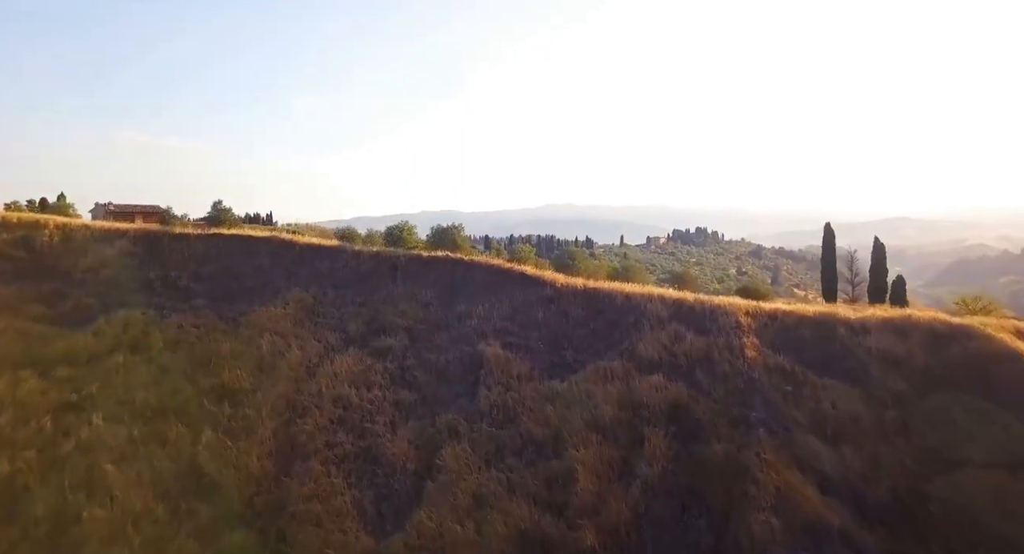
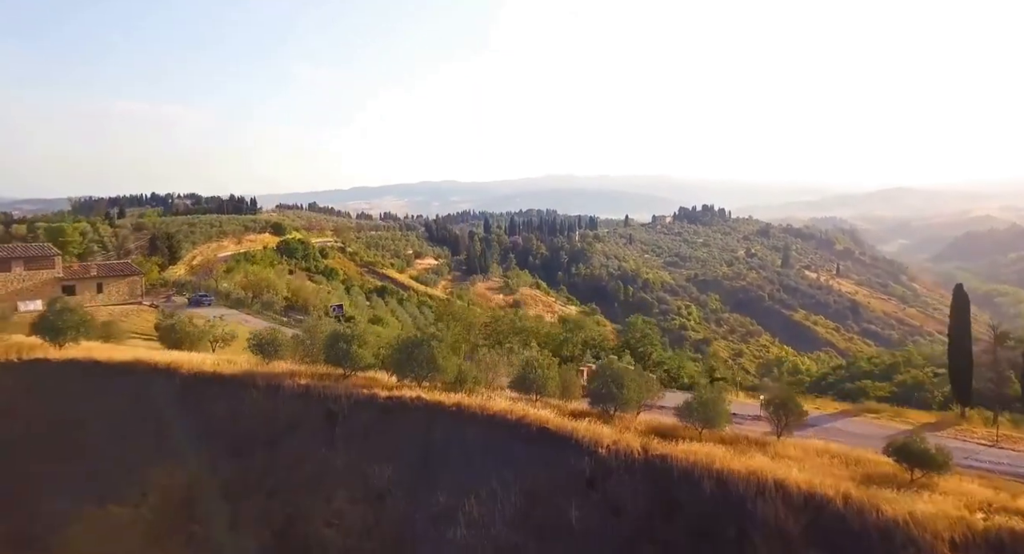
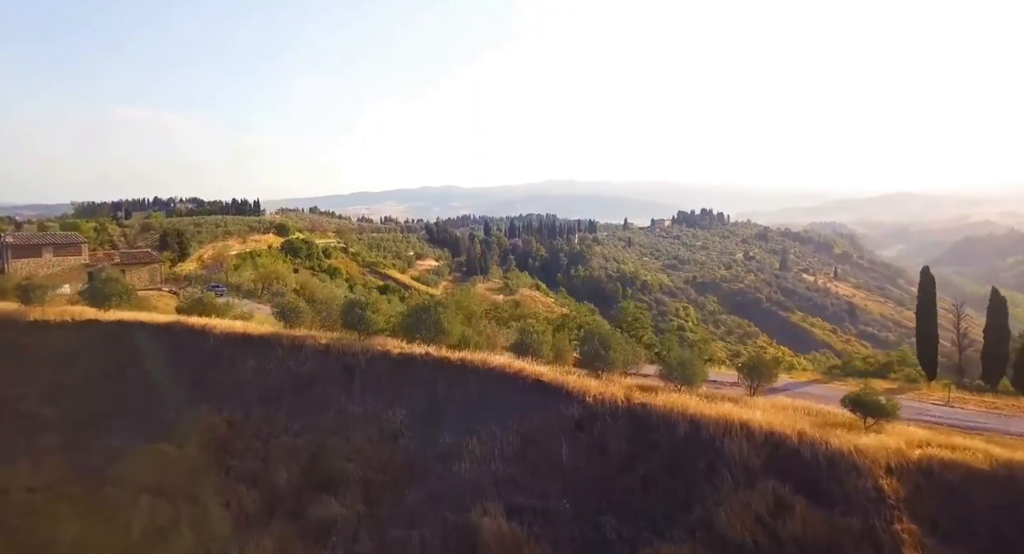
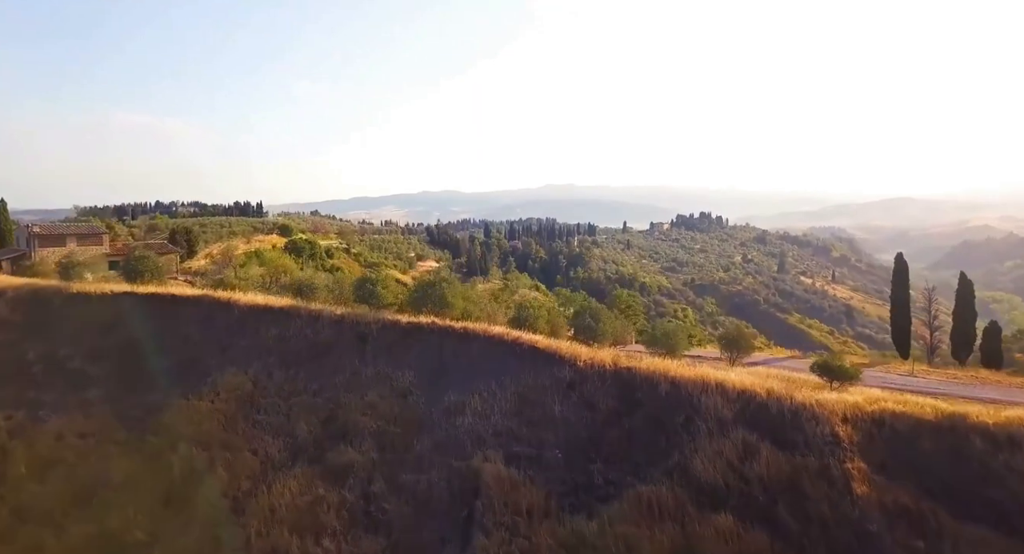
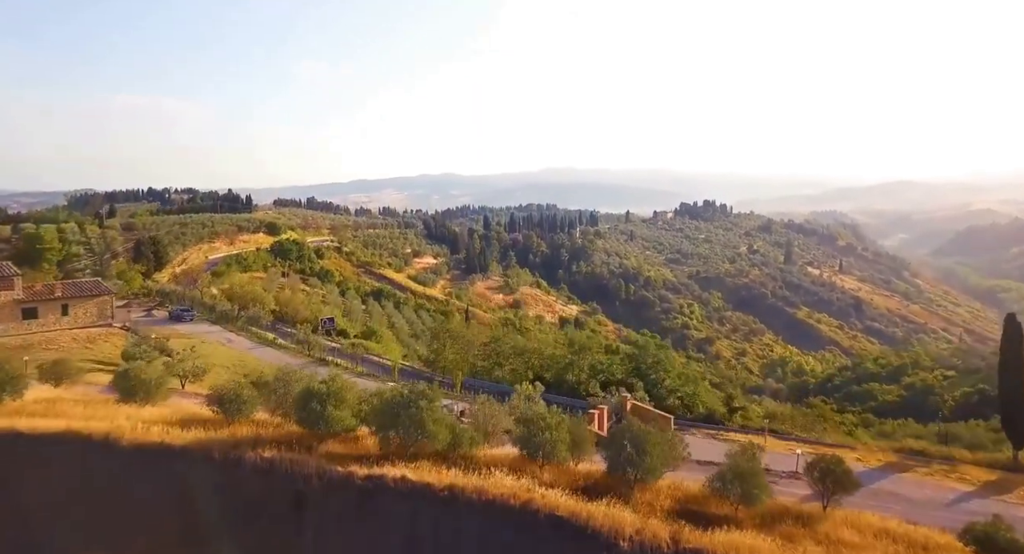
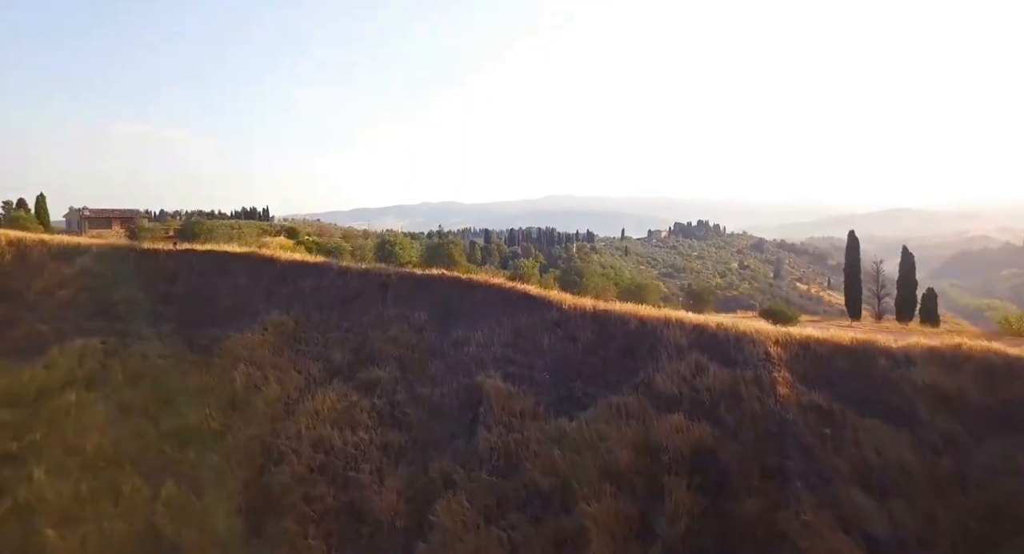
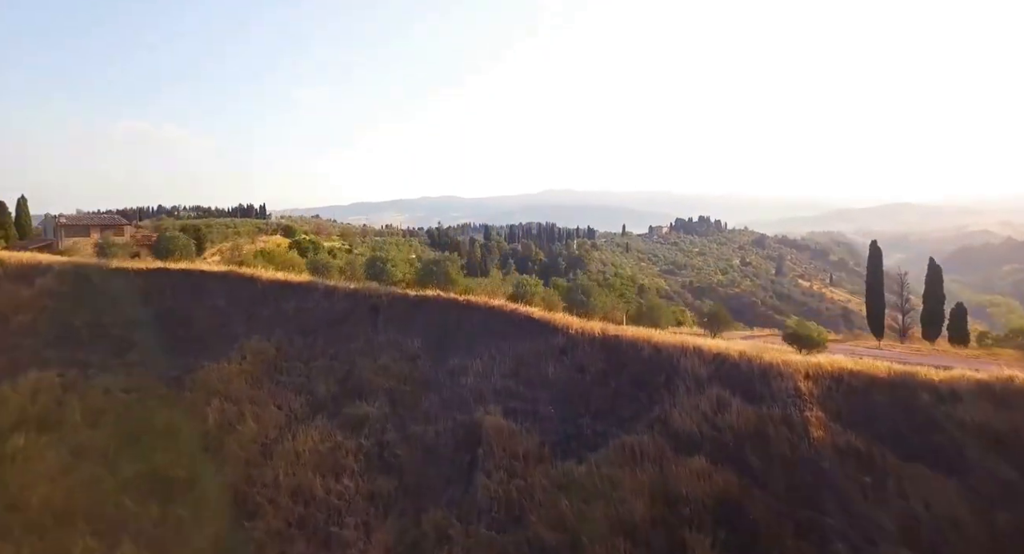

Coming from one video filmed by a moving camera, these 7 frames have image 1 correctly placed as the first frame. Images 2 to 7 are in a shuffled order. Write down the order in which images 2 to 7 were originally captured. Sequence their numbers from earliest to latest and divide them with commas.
6, 7, 4, 3, 2, 5
